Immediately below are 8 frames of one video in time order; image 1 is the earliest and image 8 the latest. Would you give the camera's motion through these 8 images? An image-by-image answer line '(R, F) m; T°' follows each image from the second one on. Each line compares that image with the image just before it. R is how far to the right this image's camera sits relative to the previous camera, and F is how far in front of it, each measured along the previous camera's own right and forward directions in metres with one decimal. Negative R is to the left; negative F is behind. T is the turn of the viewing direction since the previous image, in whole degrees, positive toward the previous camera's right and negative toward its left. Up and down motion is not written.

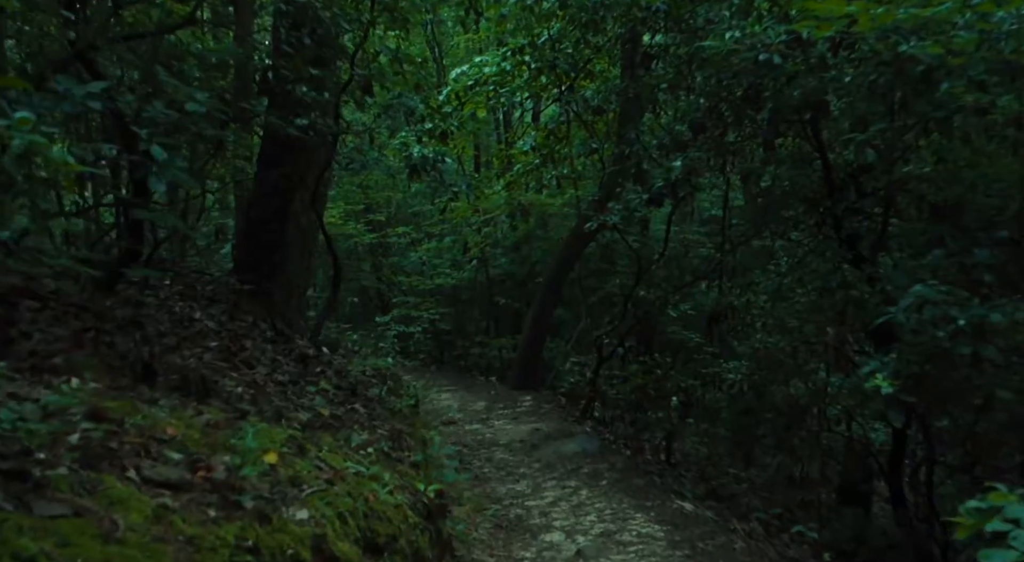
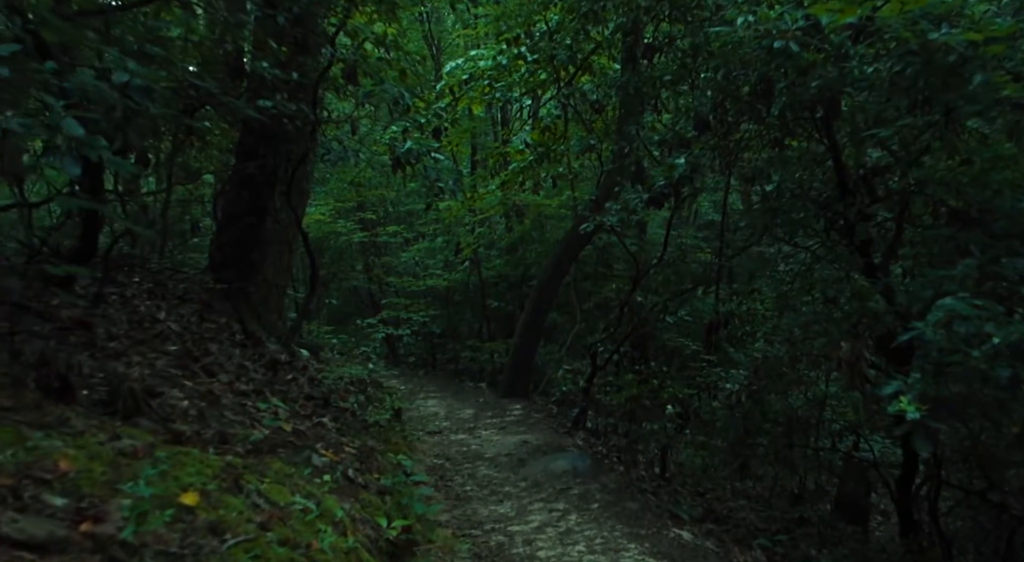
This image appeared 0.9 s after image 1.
(+0.1, +0.5) m; 0°
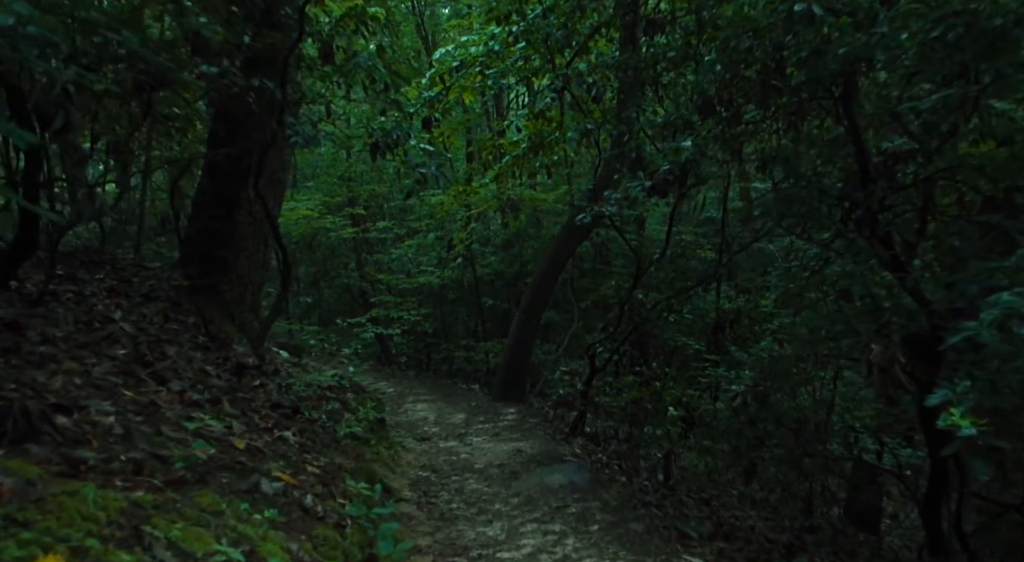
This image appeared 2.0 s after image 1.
(+0.1, +0.6) m; 0°
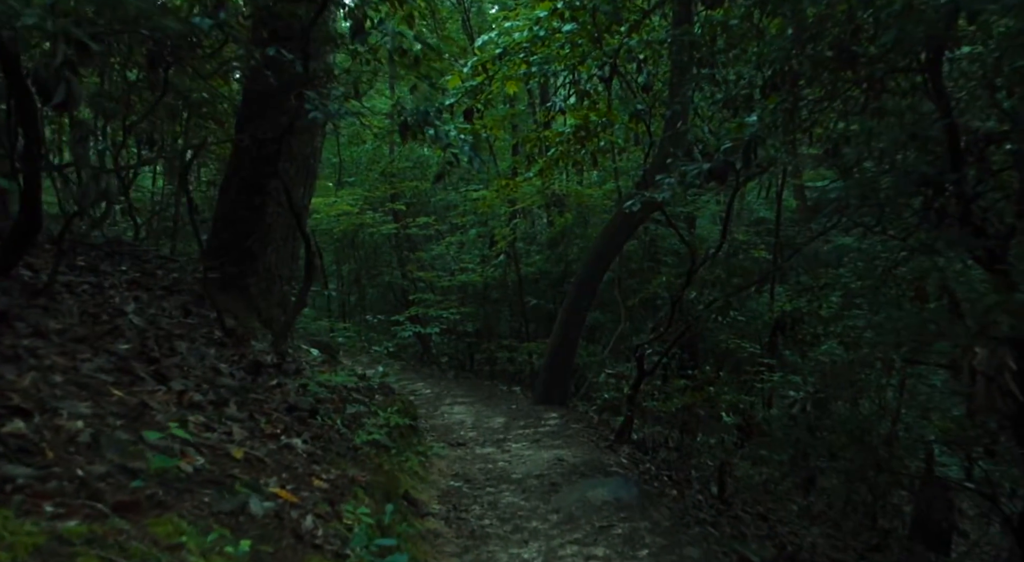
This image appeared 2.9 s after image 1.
(0.0, +0.6) m; -3°
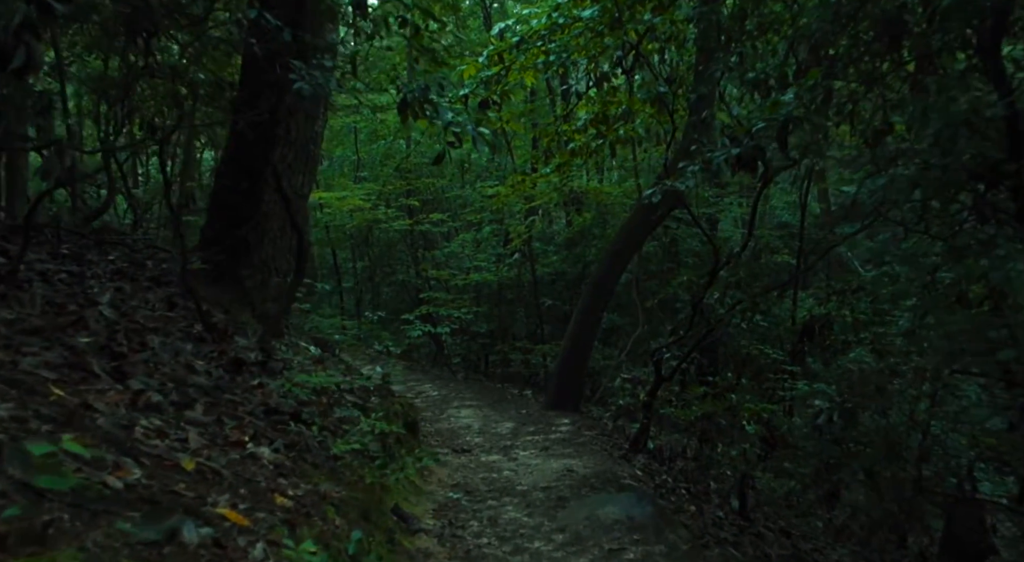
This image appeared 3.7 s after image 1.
(+0.1, +0.5) m; -1°
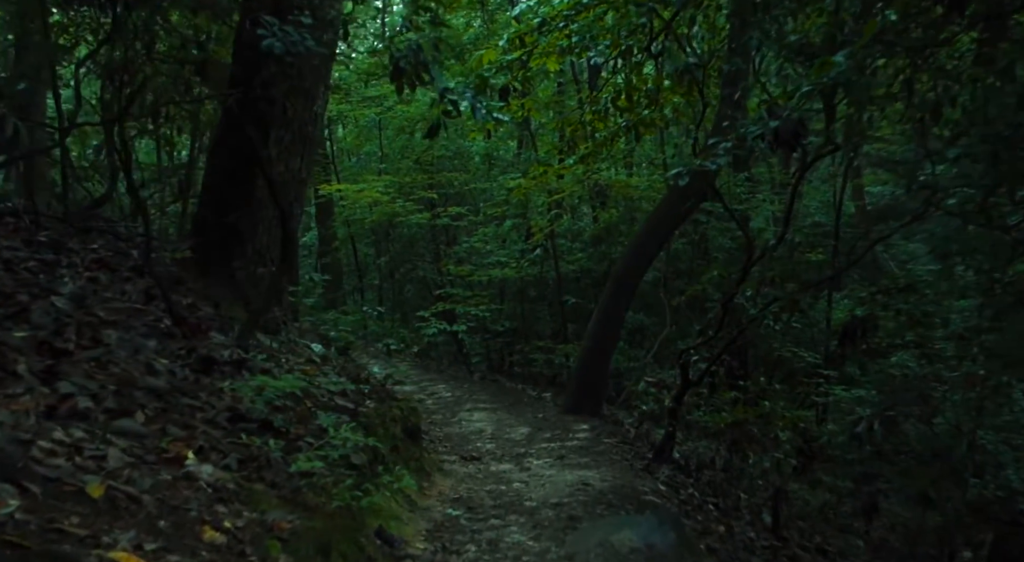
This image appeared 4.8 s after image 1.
(+0.1, +0.6) m; -2°
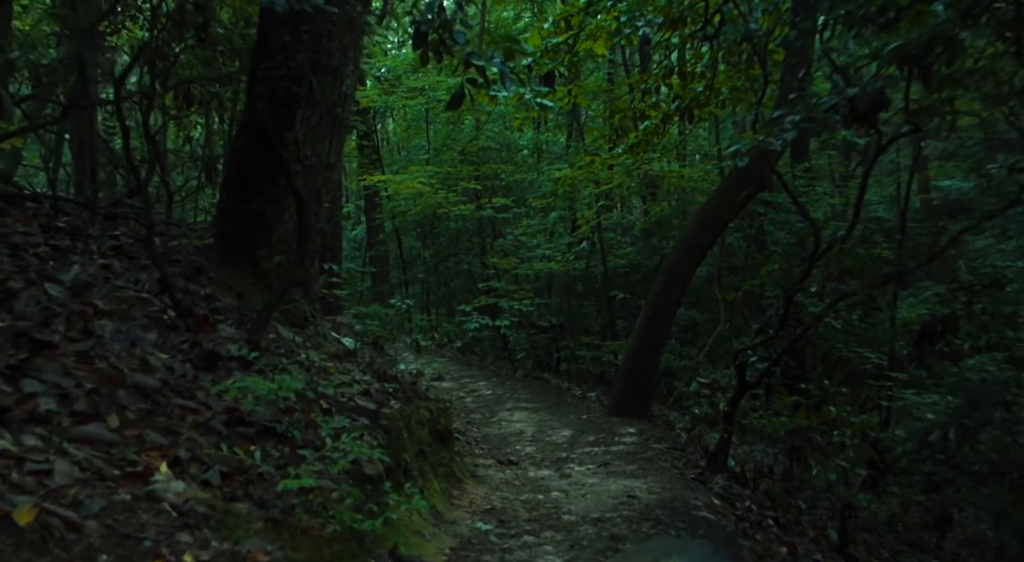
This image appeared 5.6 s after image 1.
(+0.1, +0.5) m; -3°
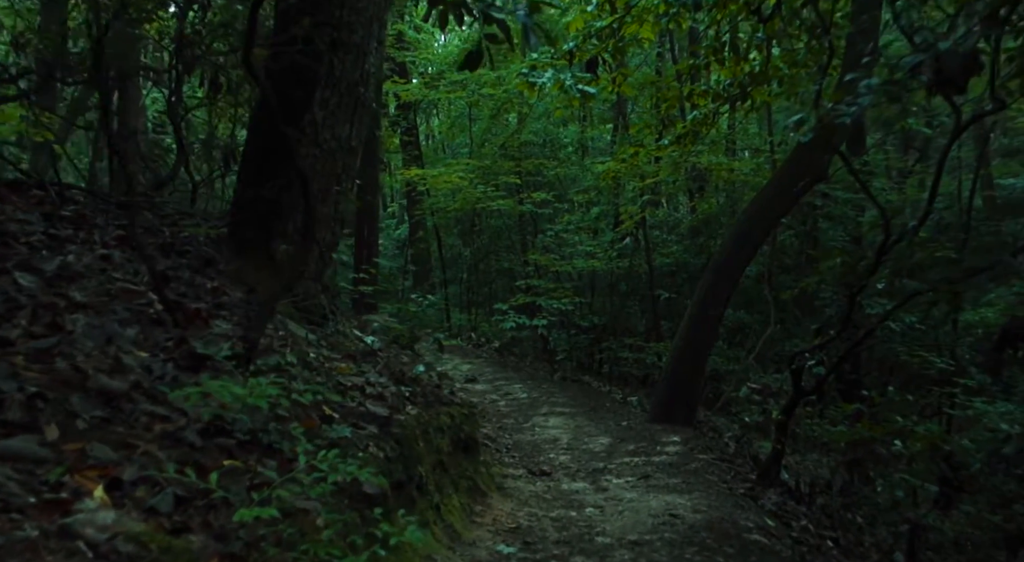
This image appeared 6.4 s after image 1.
(+0.1, +0.5) m; -3°
